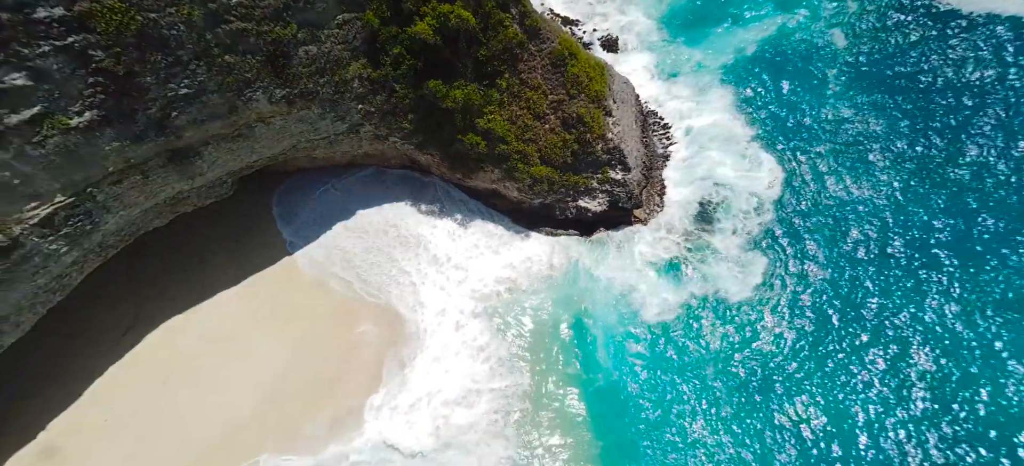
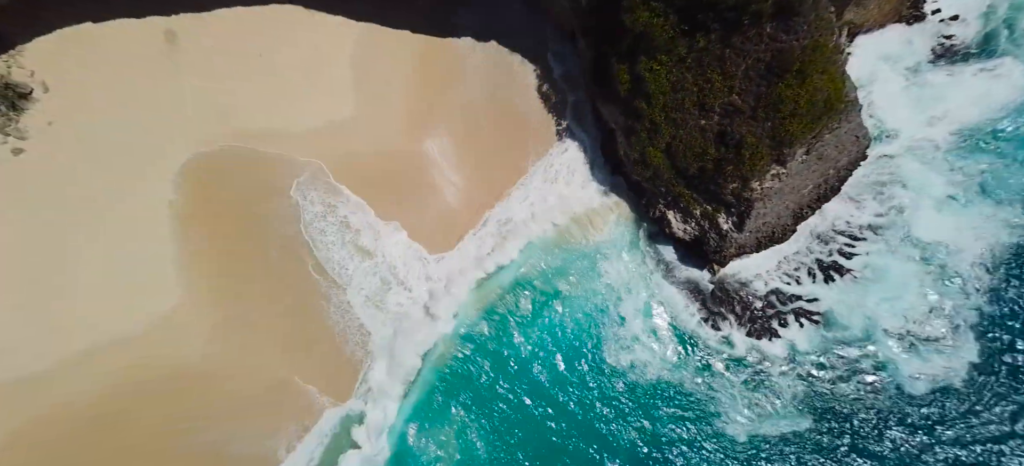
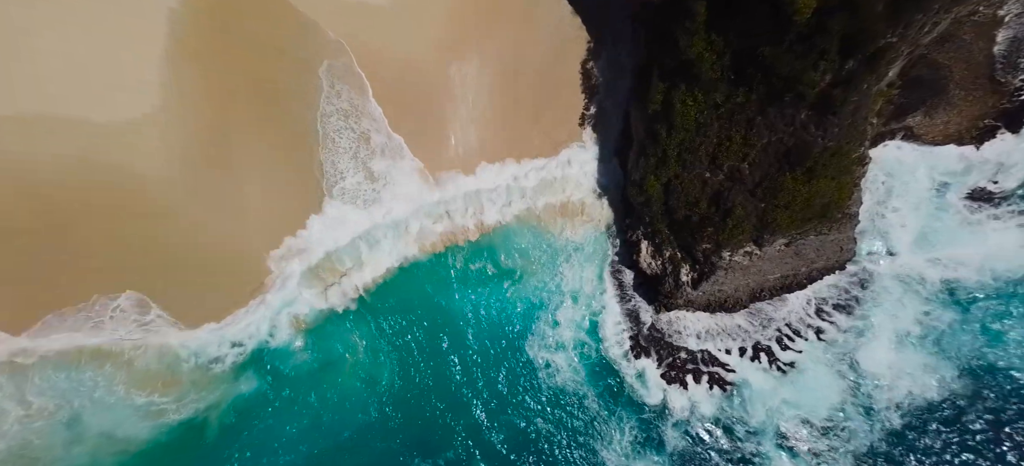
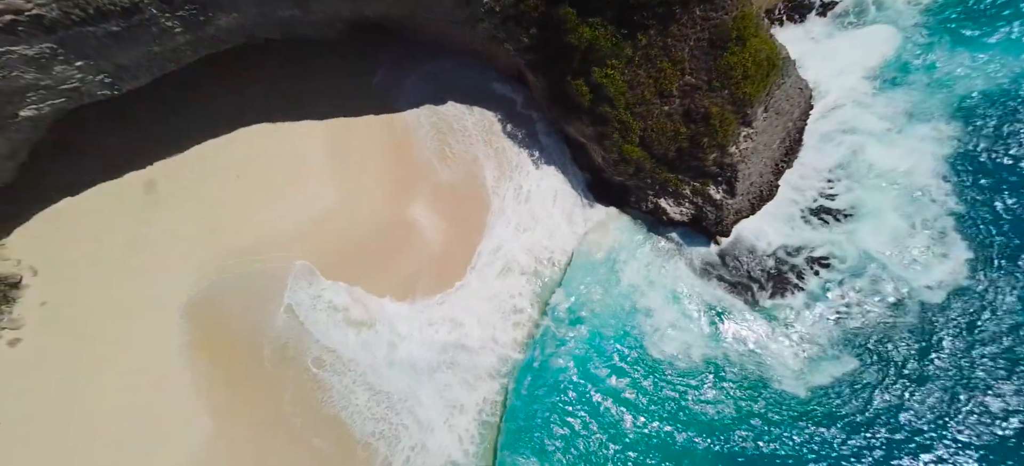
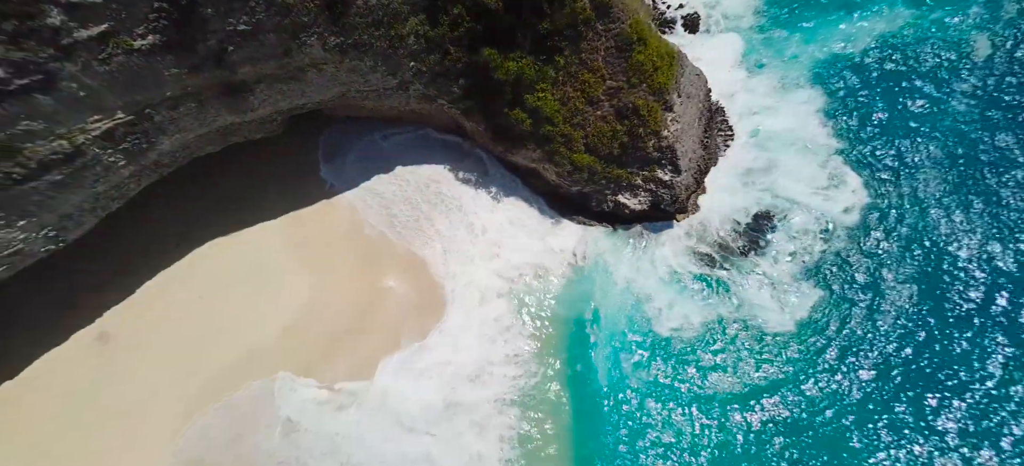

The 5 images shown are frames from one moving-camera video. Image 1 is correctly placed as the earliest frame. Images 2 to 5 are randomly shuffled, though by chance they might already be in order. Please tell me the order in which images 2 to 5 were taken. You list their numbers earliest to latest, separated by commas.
5, 4, 2, 3
